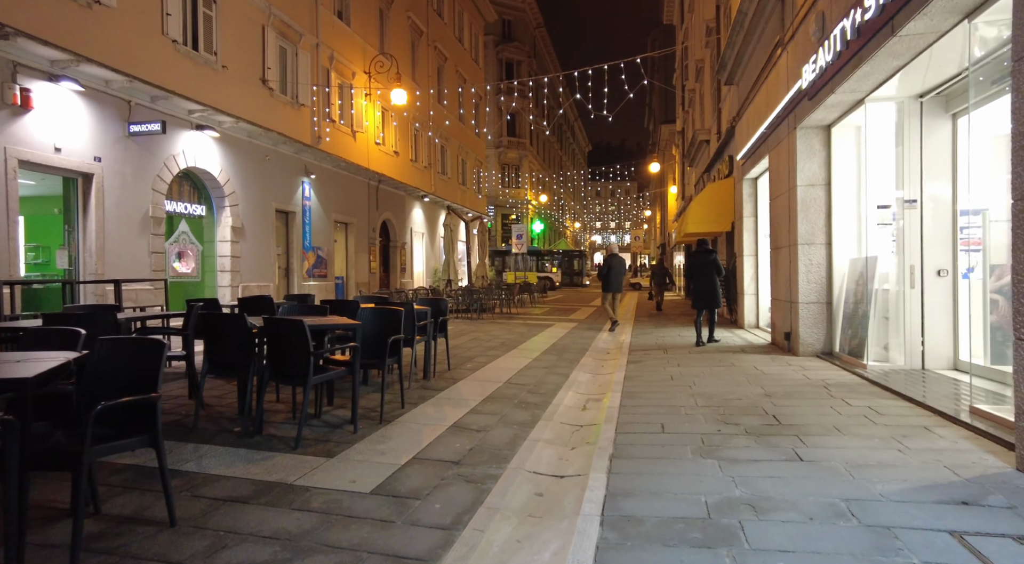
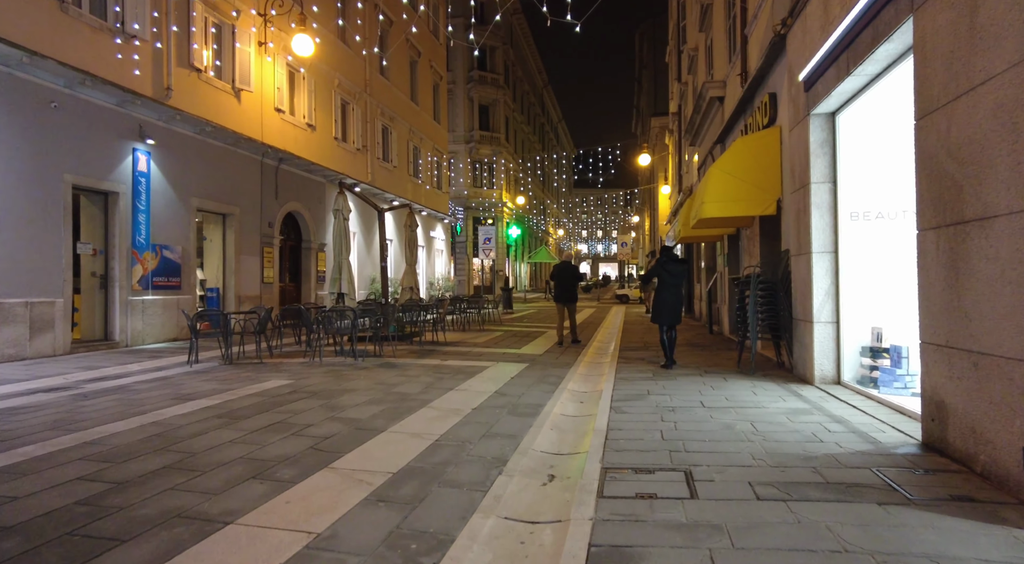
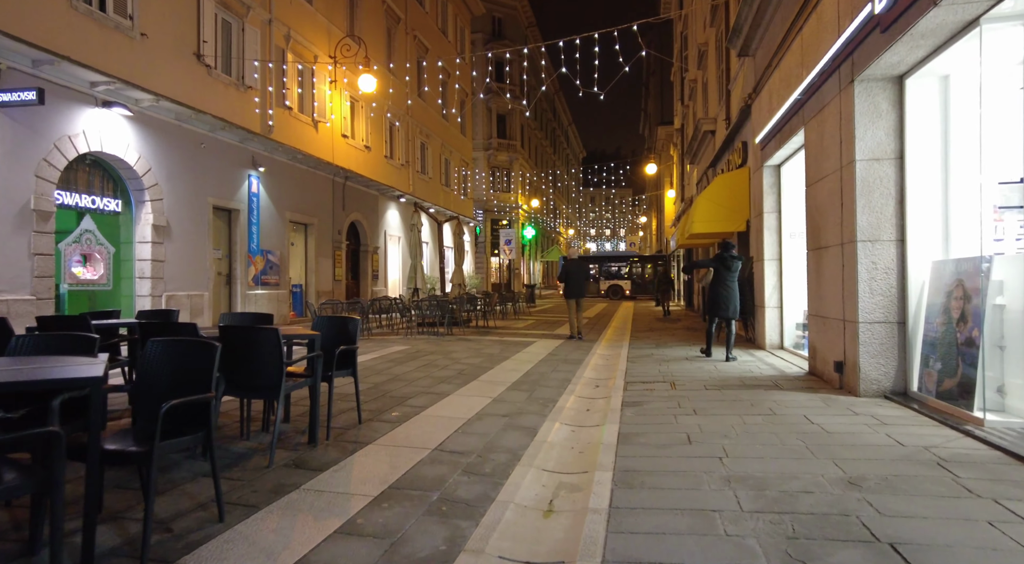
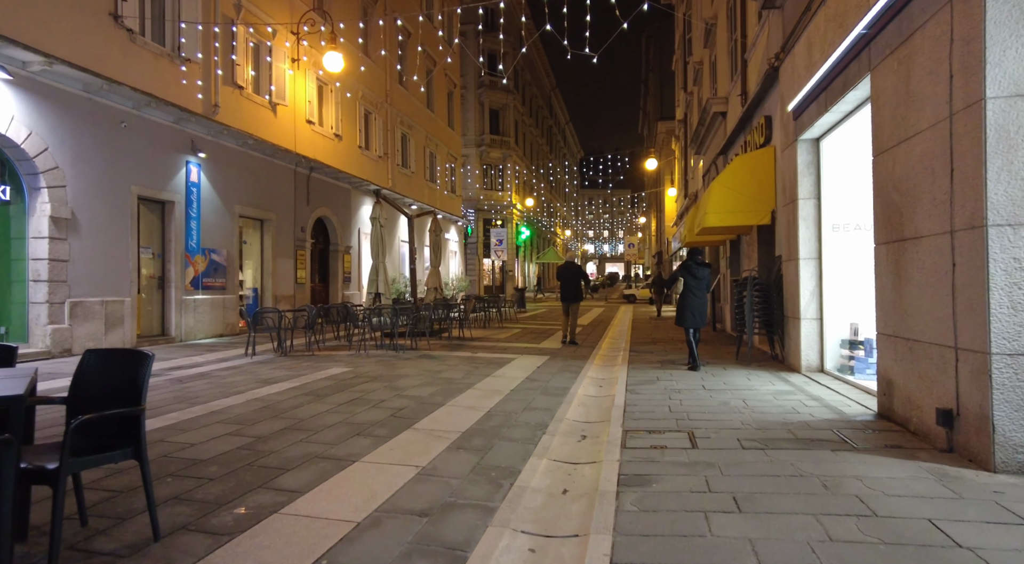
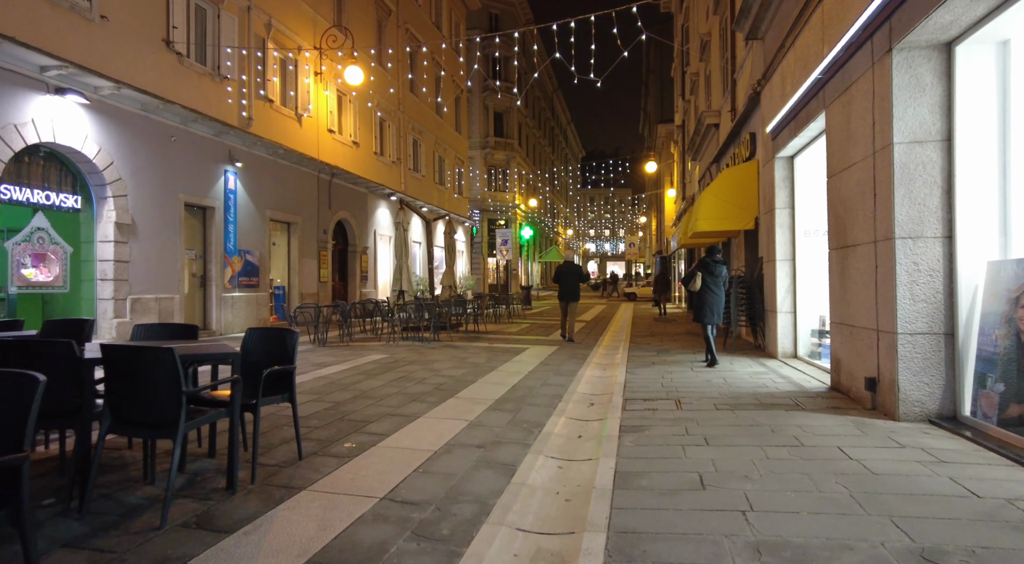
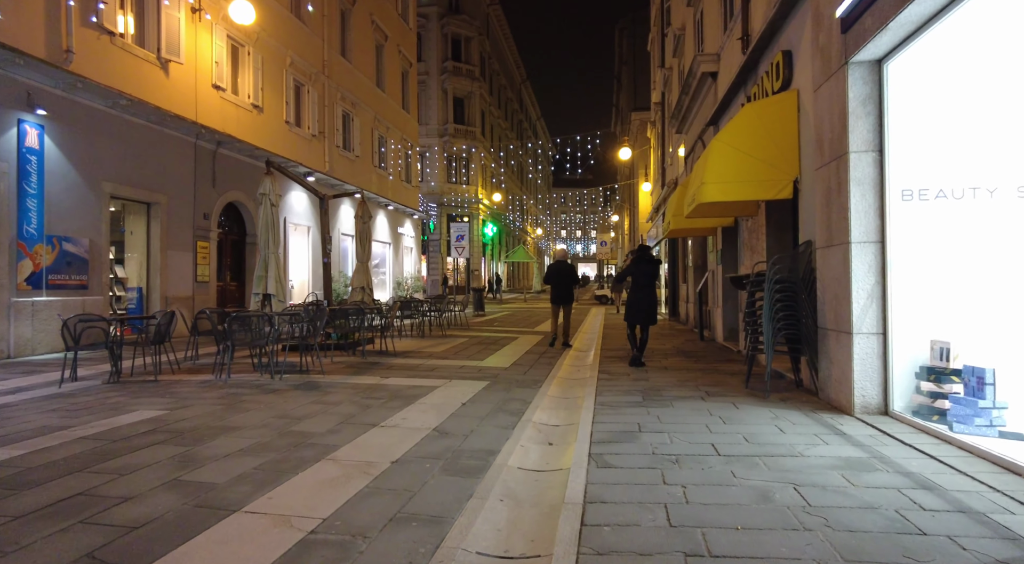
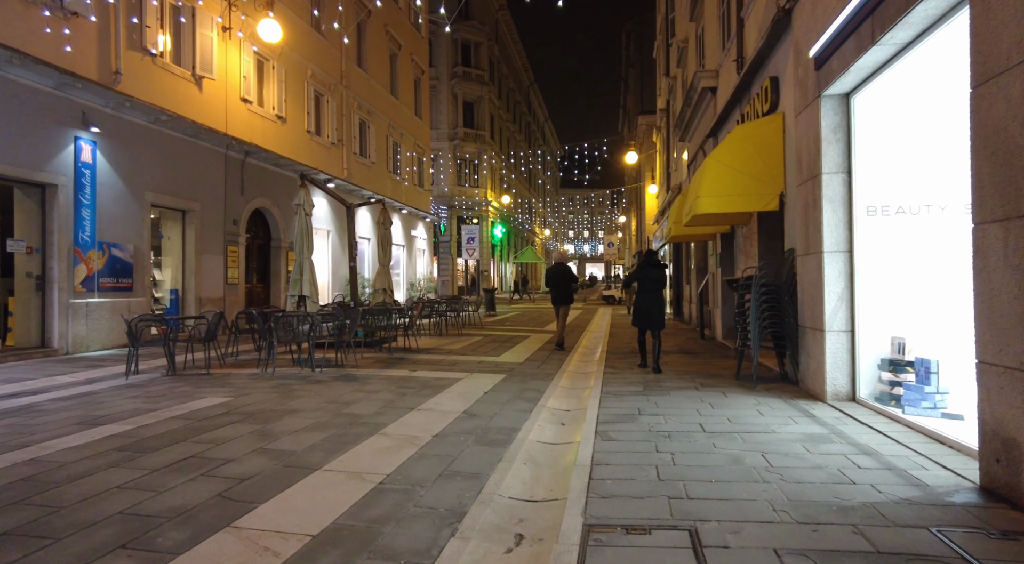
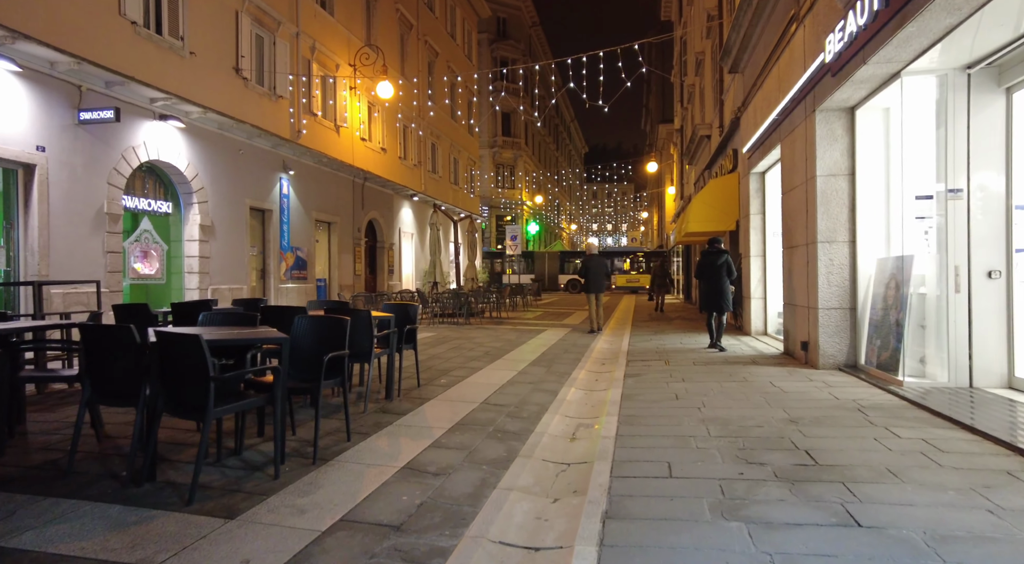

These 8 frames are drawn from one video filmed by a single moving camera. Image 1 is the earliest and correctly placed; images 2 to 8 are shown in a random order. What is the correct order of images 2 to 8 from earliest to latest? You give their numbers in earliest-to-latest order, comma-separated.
8, 3, 5, 4, 2, 7, 6
